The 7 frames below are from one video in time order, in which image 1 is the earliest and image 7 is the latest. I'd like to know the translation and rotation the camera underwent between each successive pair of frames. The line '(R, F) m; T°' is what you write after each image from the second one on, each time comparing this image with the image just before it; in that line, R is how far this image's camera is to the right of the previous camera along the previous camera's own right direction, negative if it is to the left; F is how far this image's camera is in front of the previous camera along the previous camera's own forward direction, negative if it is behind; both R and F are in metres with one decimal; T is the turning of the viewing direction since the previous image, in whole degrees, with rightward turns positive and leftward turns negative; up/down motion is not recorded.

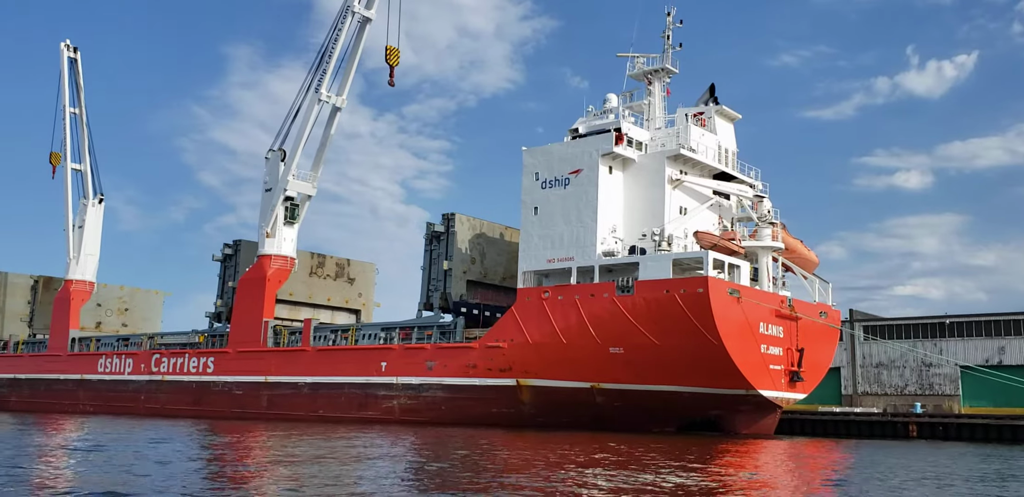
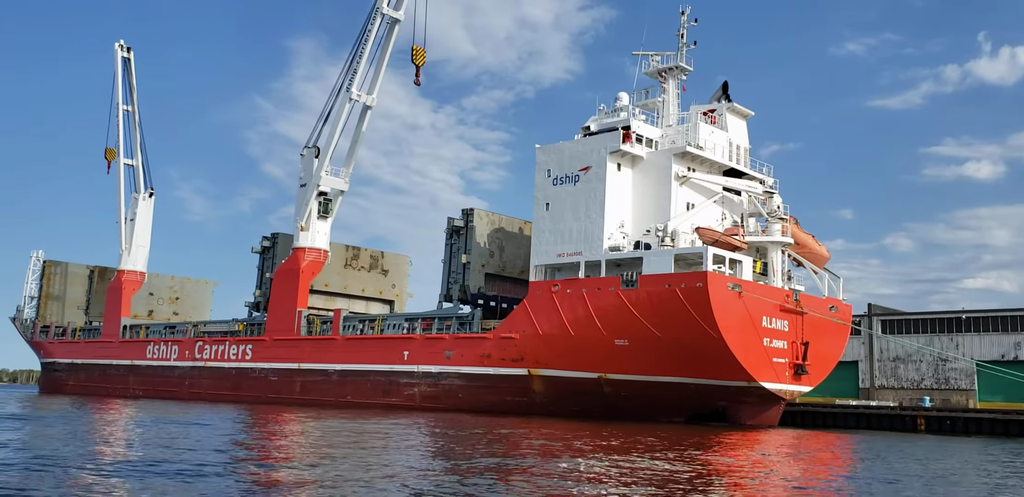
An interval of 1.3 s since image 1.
(+0.9, -0.7) m; -4°
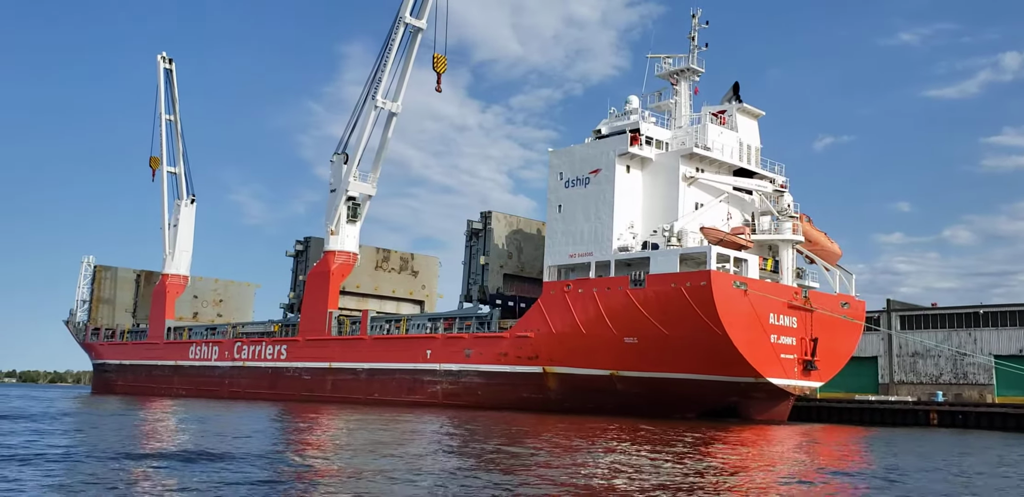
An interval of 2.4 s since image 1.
(+0.7, -0.6) m; -3°
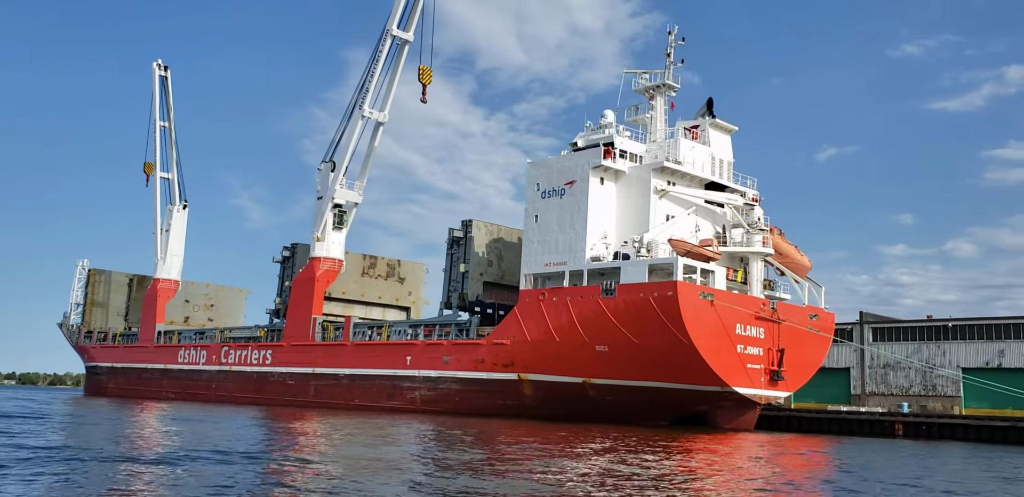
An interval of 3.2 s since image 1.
(+0.6, -0.4) m; 0°
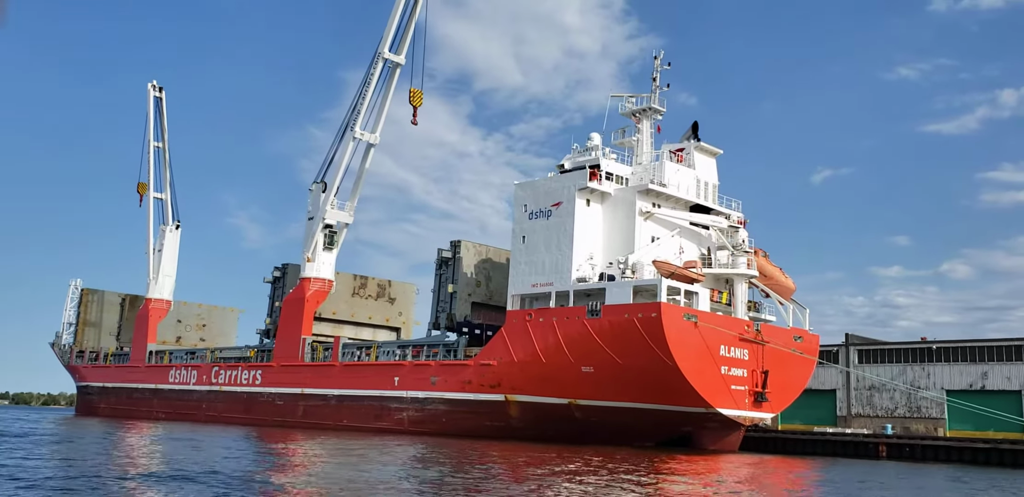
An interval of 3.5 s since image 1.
(+0.2, -0.2) m; 0°
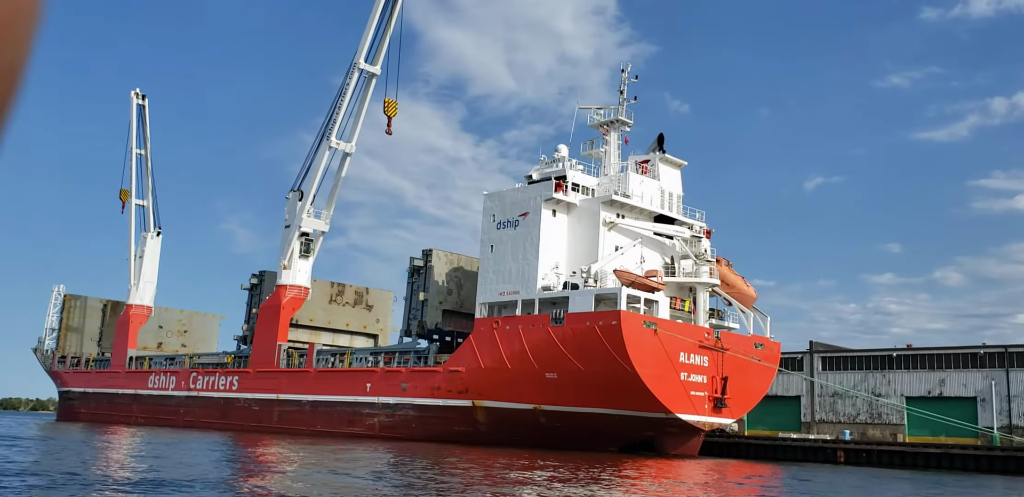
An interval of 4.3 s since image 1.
(+0.6, -0.4) m; +1°
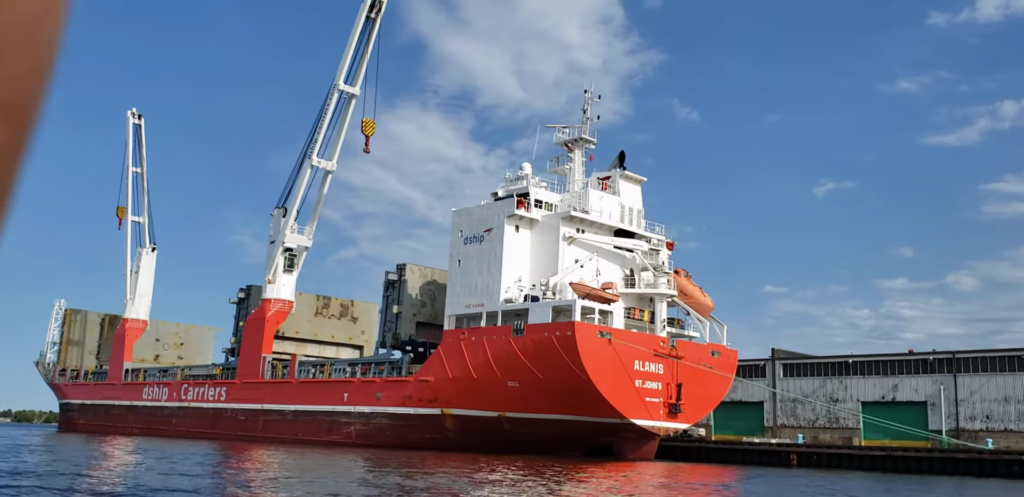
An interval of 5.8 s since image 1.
(+1.1, -0.9) m; 0°
